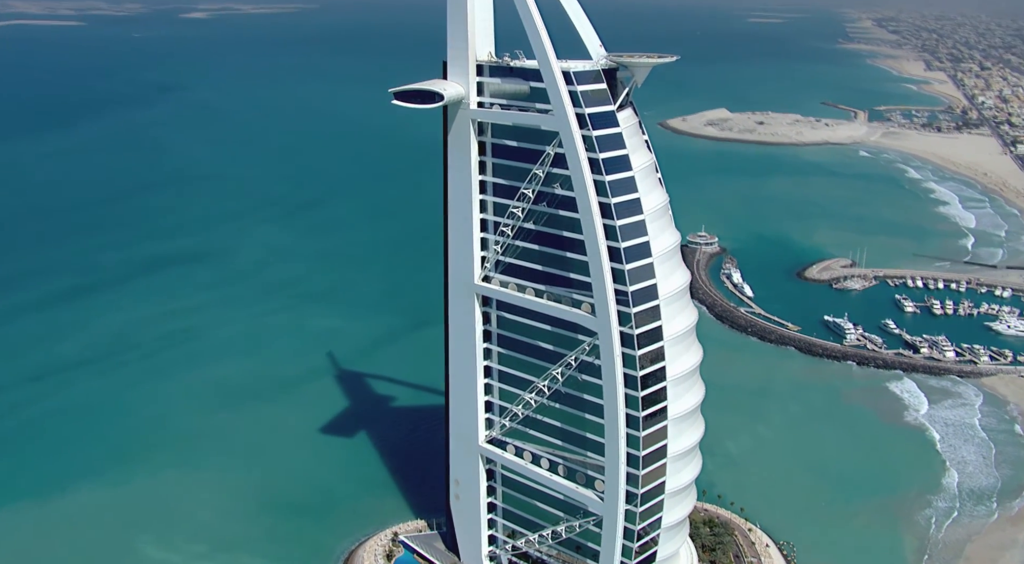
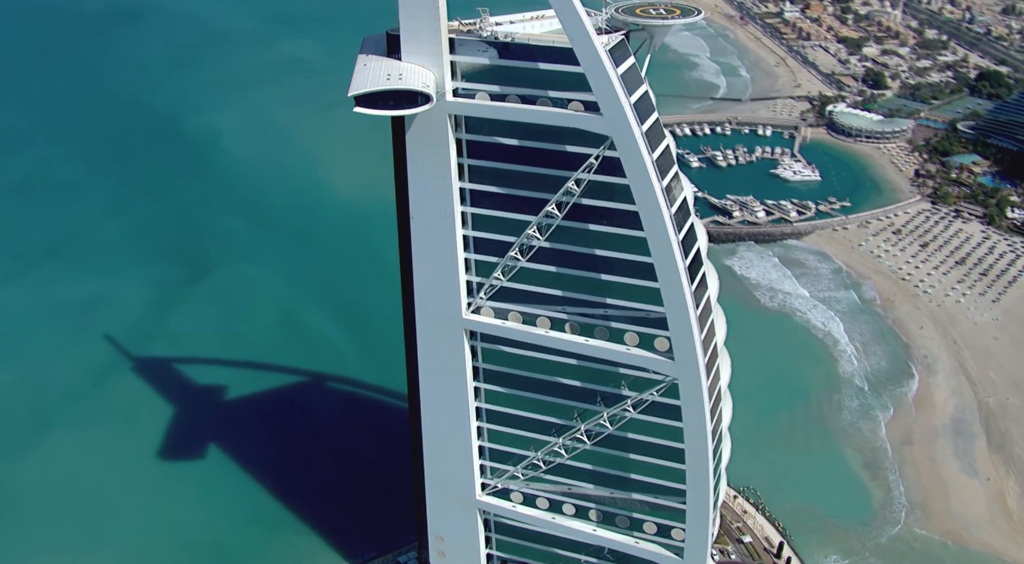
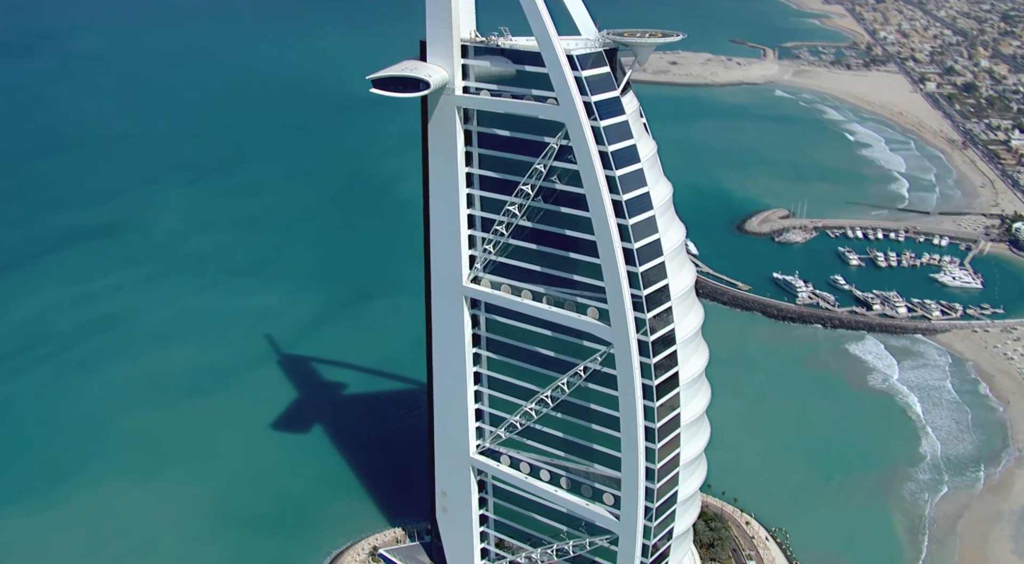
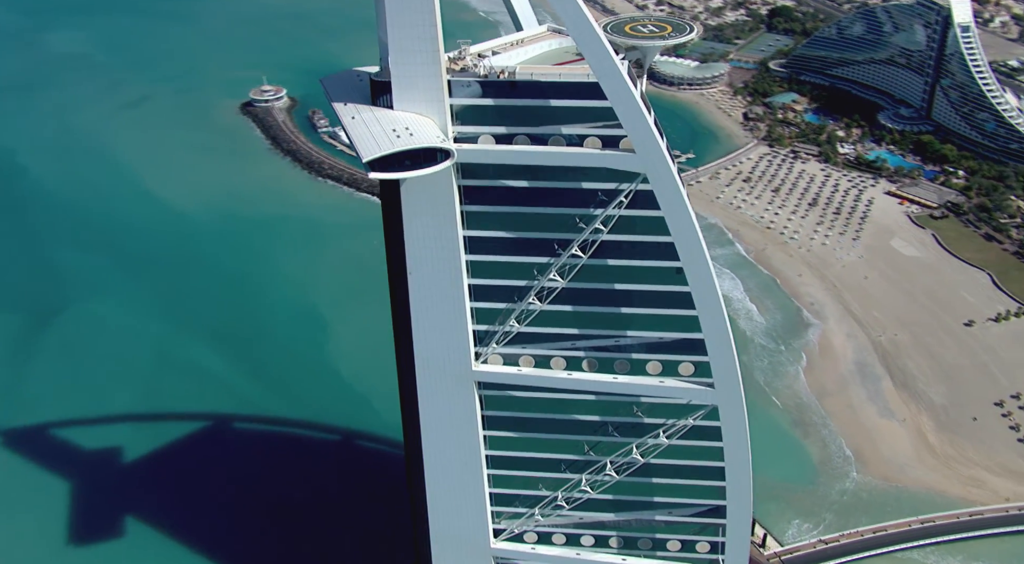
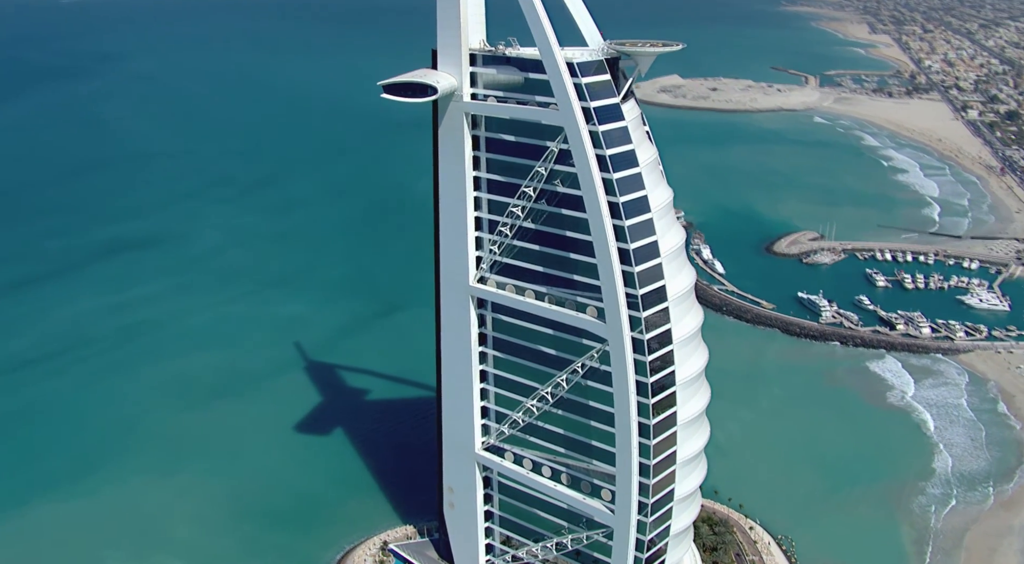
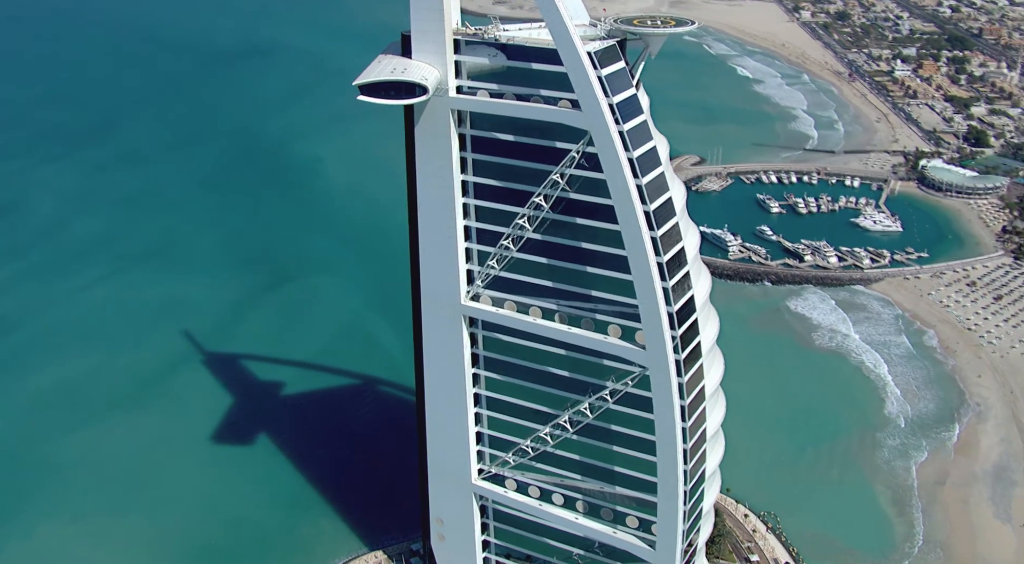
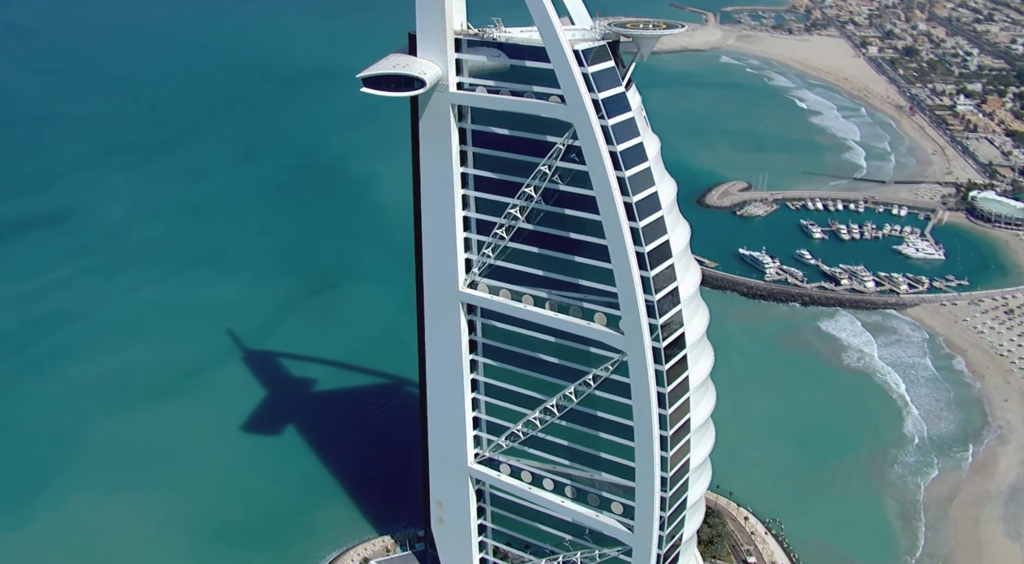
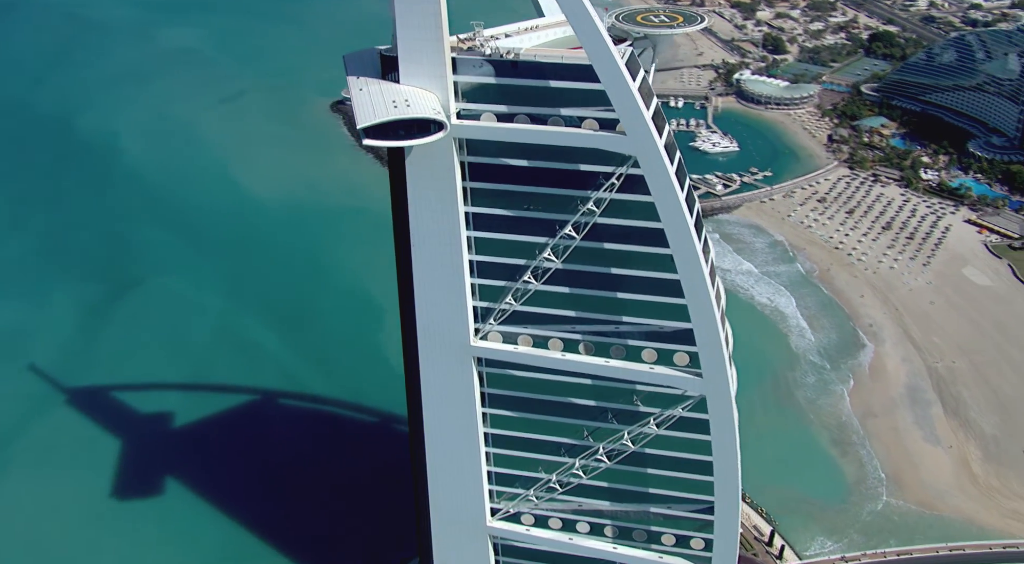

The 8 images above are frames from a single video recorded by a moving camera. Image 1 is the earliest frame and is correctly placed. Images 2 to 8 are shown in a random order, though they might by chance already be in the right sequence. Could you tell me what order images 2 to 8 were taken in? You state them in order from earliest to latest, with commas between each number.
5, 3, 7, 6, 2, 8, 4
